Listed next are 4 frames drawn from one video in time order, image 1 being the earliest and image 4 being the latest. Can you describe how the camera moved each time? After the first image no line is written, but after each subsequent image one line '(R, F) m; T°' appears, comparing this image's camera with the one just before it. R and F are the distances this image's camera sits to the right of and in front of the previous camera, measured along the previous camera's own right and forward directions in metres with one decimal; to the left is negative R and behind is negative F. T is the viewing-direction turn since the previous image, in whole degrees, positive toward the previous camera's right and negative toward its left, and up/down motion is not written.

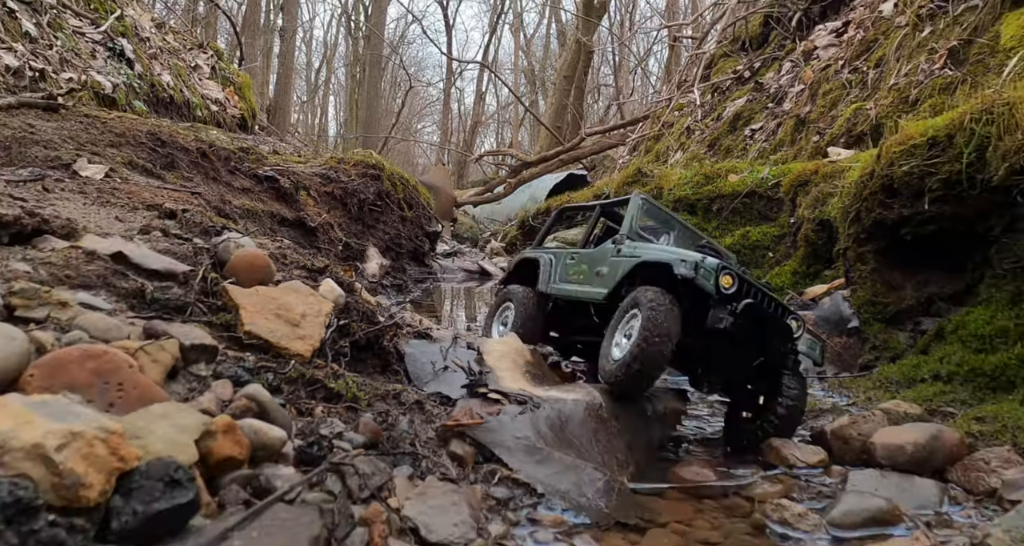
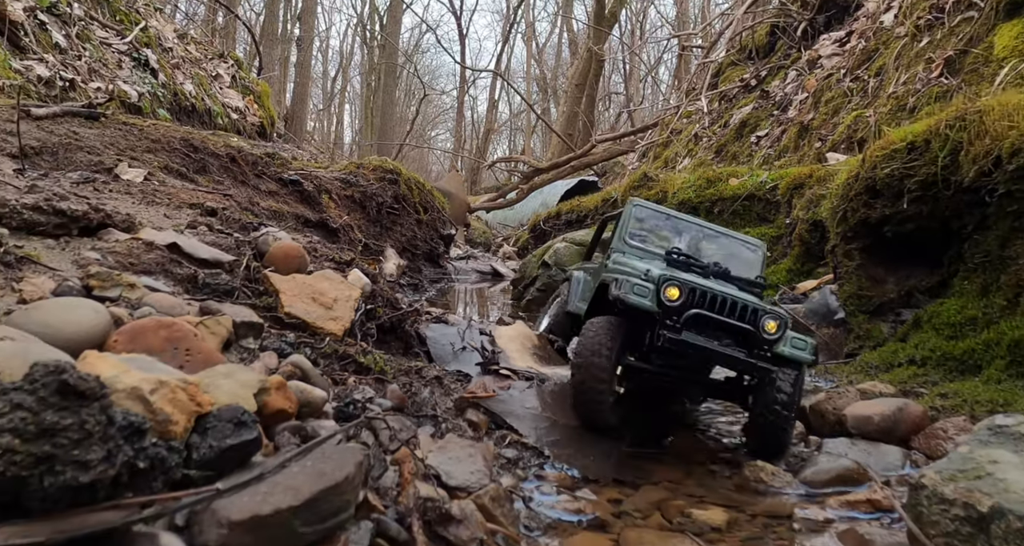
(0.0, -0.4) m; -1°
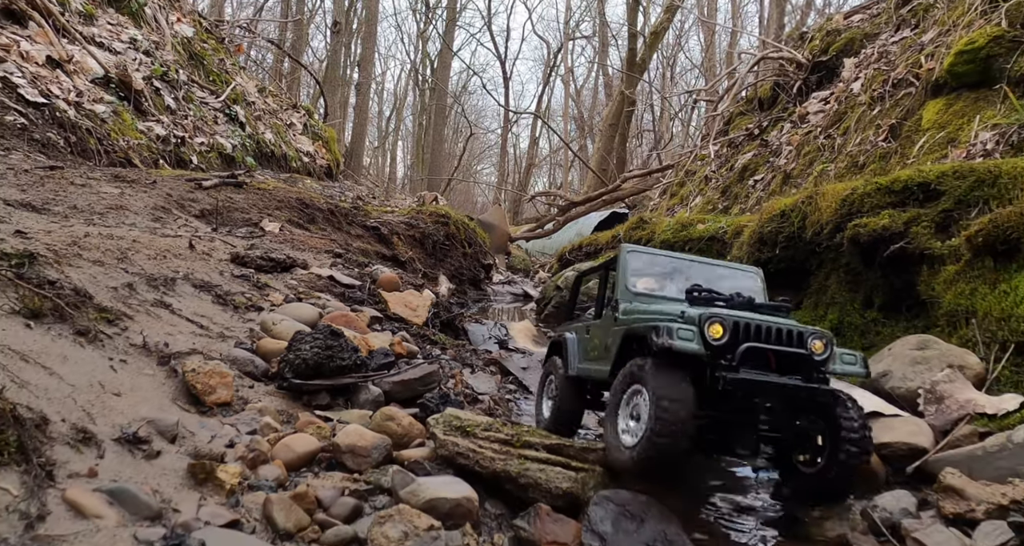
(+0.4, -3.2) m; -3°
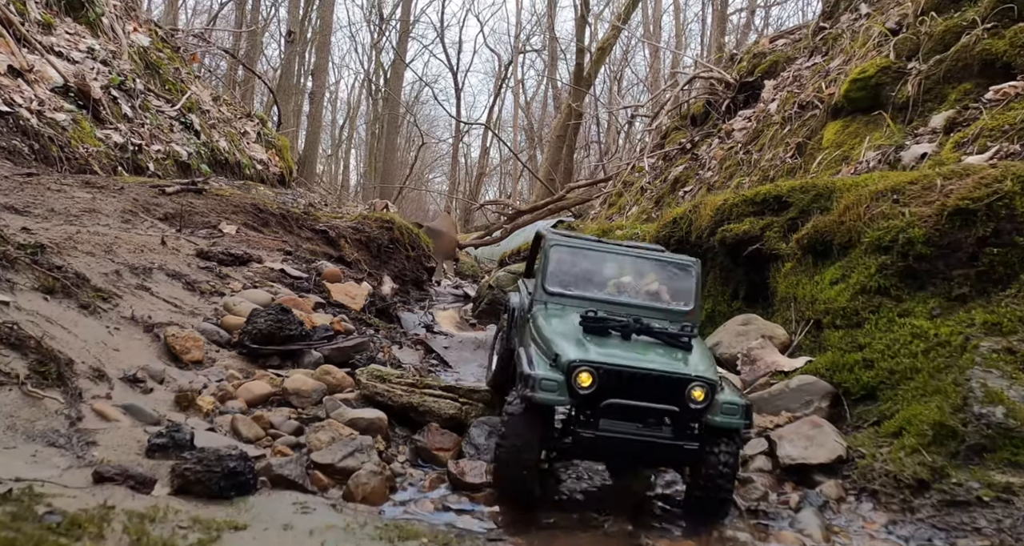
(+0.3, -1.4) m; +3°
